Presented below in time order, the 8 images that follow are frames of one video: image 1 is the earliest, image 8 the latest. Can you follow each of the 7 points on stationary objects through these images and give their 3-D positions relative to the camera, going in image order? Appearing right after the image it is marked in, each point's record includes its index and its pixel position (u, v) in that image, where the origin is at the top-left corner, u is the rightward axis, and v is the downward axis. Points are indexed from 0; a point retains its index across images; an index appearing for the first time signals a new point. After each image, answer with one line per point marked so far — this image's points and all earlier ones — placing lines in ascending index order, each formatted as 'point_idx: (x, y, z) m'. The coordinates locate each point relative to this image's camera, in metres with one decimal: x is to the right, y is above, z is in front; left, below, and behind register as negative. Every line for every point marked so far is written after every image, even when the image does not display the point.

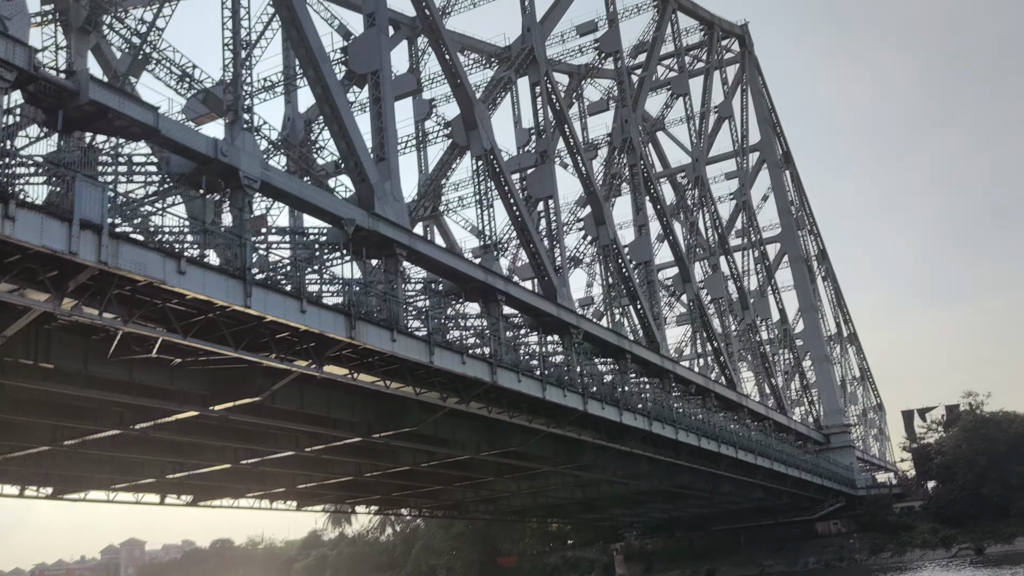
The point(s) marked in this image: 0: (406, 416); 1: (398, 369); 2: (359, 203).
0: (-2.1, -2.5, +17.7) m
1: (-2.1, -1.4, +15.8) m
2: (-3.2, +1.8, +18.6) m
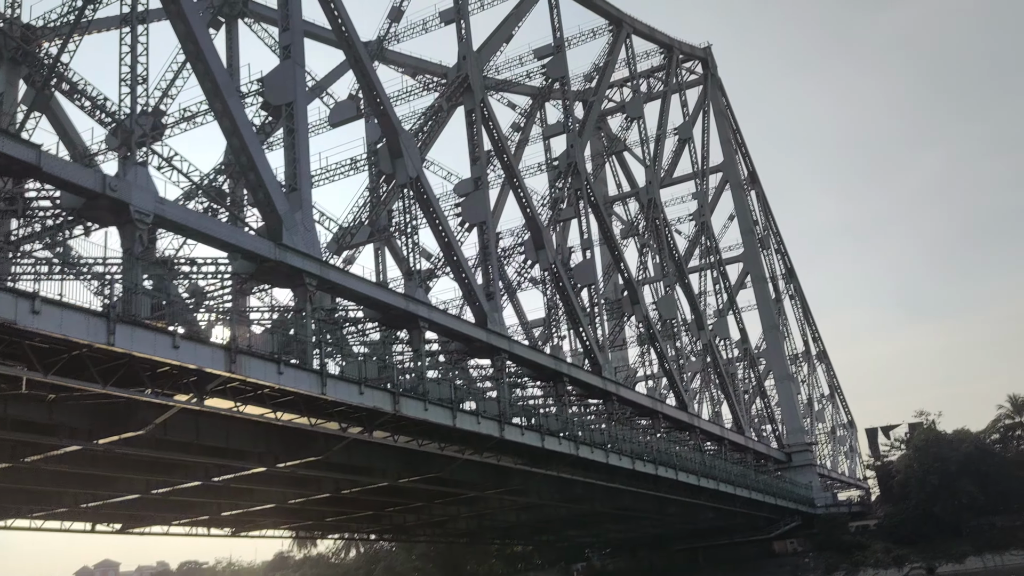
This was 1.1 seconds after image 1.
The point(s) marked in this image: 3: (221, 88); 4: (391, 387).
0: (-4.0, -3.2, +17.8) m
1: (-4.0, -2.0, +16.0) m
2: (-5.2, +1.2, +18.8) m
3: (-5.8, +4.0, +17.6) m
4: (-2.4, -2.0, +17.5) m
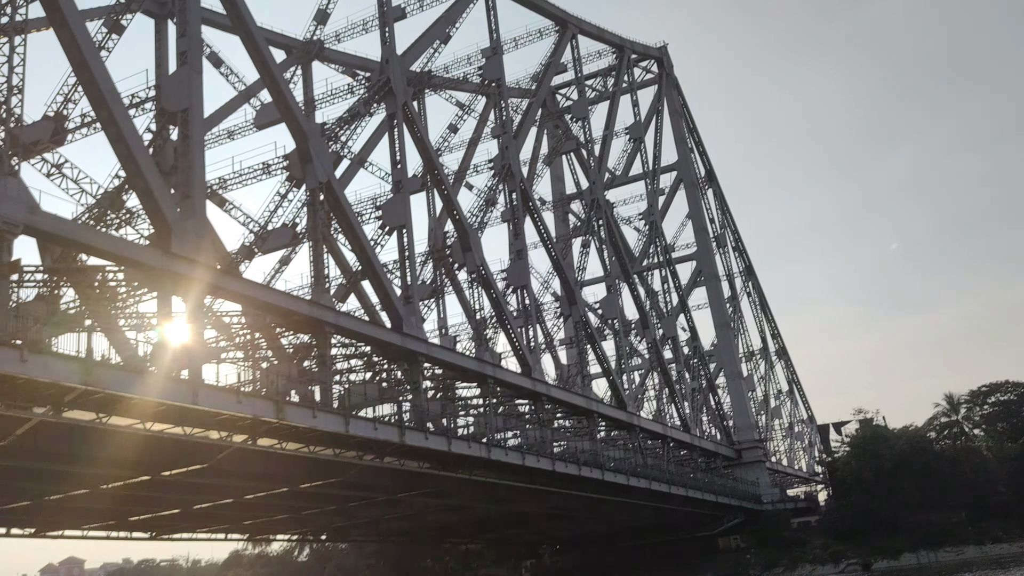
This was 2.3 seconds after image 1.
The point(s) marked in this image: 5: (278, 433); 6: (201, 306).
0: (-6.3, -3.3, +17.9) m
1: (-6.2, -2.2, +16.1) m
2: (-7.5, +1.0, +18.9) m
3: (-8.1, +3.8, +17.6) m
4: (-4.7, -2.1, +17.6) m
5: (-4.9, -3.0, +18.5) m
6: (-6.6, -0.4, +18.9) m
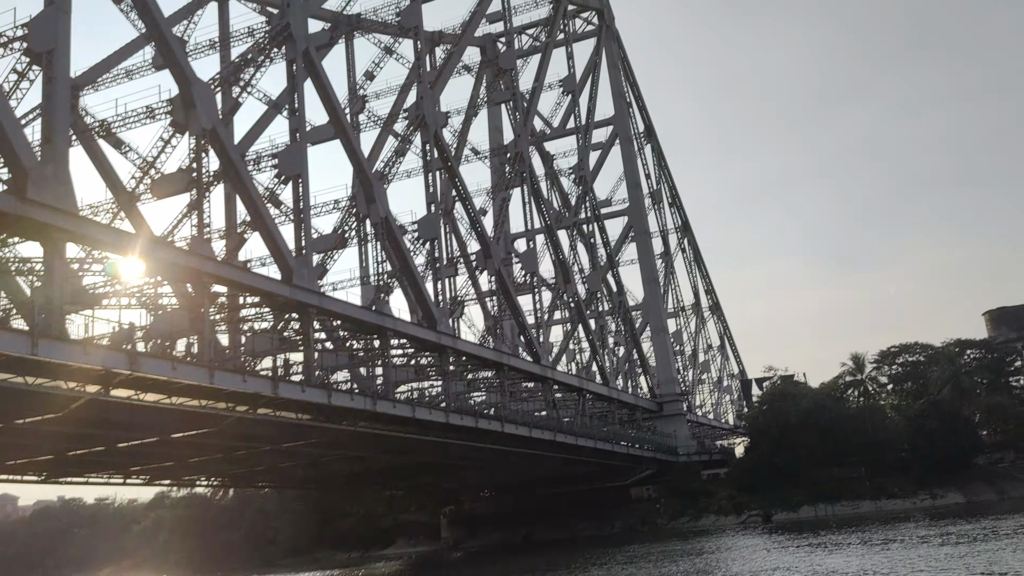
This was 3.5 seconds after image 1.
0: (-9.2, -2.3, +17.8) m
1: (-9.0, -1.3, +15.9) m
2: (-10.3, +2.1, +18.5) m
3: (-10.7, +4.8, +17.0) m
4: (-7.6, -1.2, +17.5) m
5: (-7.8, -2.0, +18.5) m
6: (-9.4, +0.7, +18.6) m
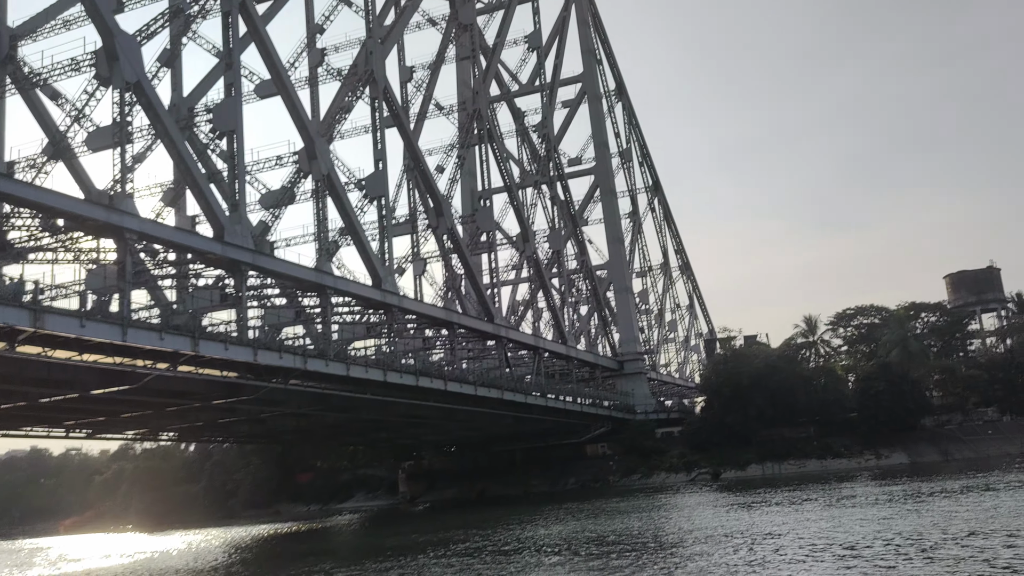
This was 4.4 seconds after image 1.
0: (-11.1, -1.4, +17.7) m
1: (-10.8, -0.5, +15.9) m
2: (-12.1, +3.0, +18.2) m
3: (-12.5, +5.7, +16.6) m
4: (-9.4, -0.3, +17.5) m
5: (-9.7, -1.1, +18.5) m
6: (-11.3, +1.6, +18.4) m
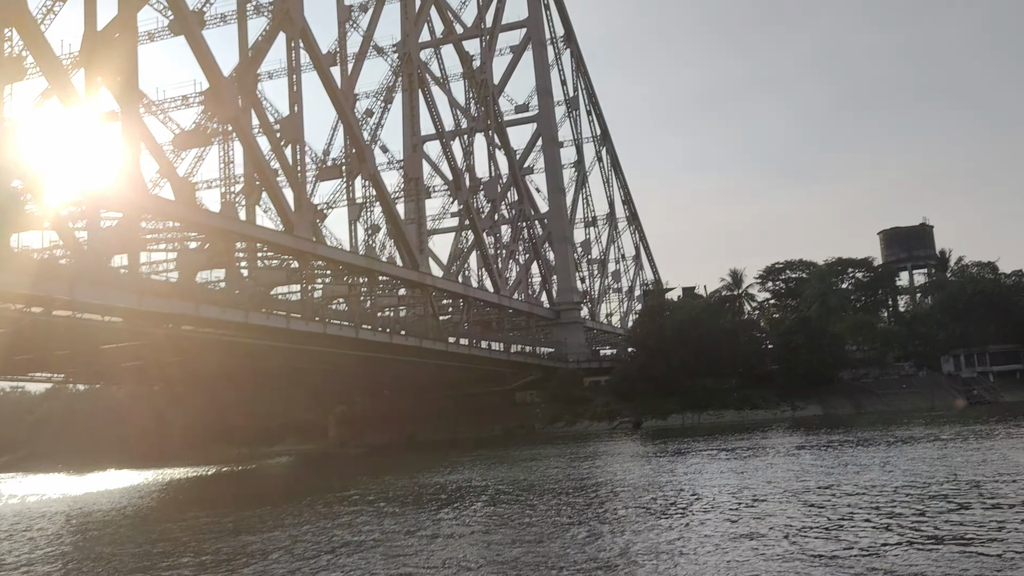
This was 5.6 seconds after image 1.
0: (-13.8, -0.2, +17.4) m
1: (-13.5, +0.5, +15.4) m
2: (-14.8, +4.2, +17.5) m
3: (-15.0, +6.8, +15.8) m
4: (-12.1, +0.8, +17.1) m
5: (-12.4, +0.1, +18.1) m
6: (-13.9, +2.8, +17.8) m
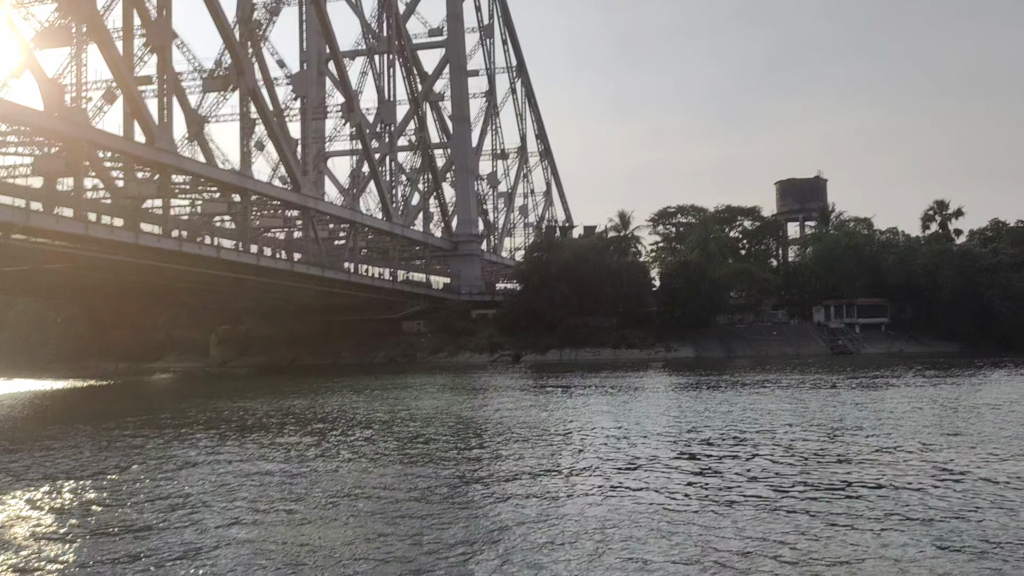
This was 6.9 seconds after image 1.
0: (-17.4, +1.9, +16.0) m
1: (-16.9, +2.5, +14.0) m
2: (-18.1, +6.4, +15.7) m
3: (-18.1, +8.9, +13.8) m
4: (-15.6, +2.8, +15.8) m
5: (-16.1, +2.2, +16.9) m
6: (-17.4, +5.0, +16.2) m
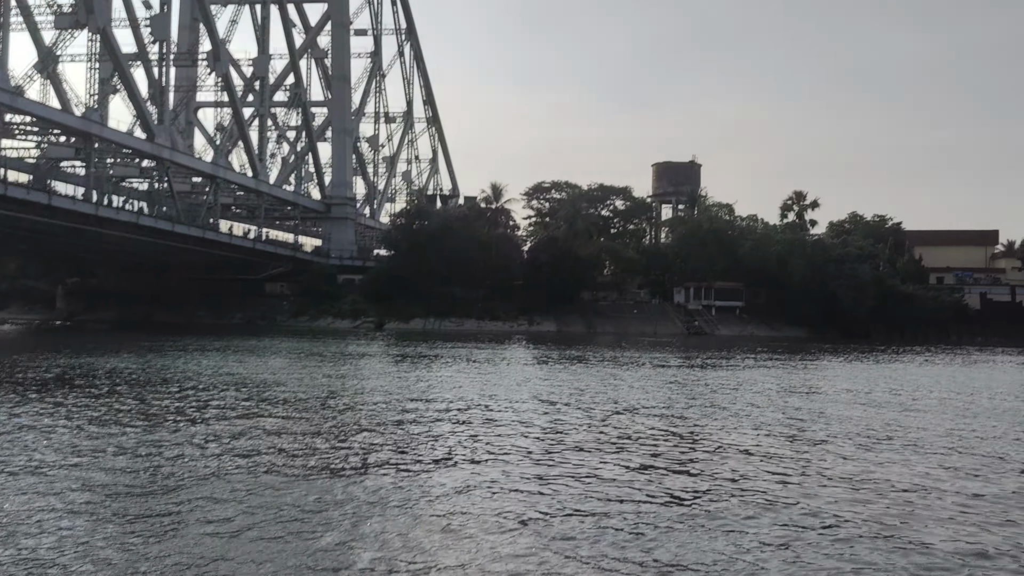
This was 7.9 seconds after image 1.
0: (-20.6, +3.3, +13.5) m
1: (-19.8, +3.8, +11.6) m
2: (-21.0, +7.9, +13.0) m
3: (-20.6, +10.2, +11.0) m
4: (-18.8, +4.2, +13.5) m
5: (-19.4, +3.6, +14.5) m
6: (-20.5, +6.4, +13.6) m
